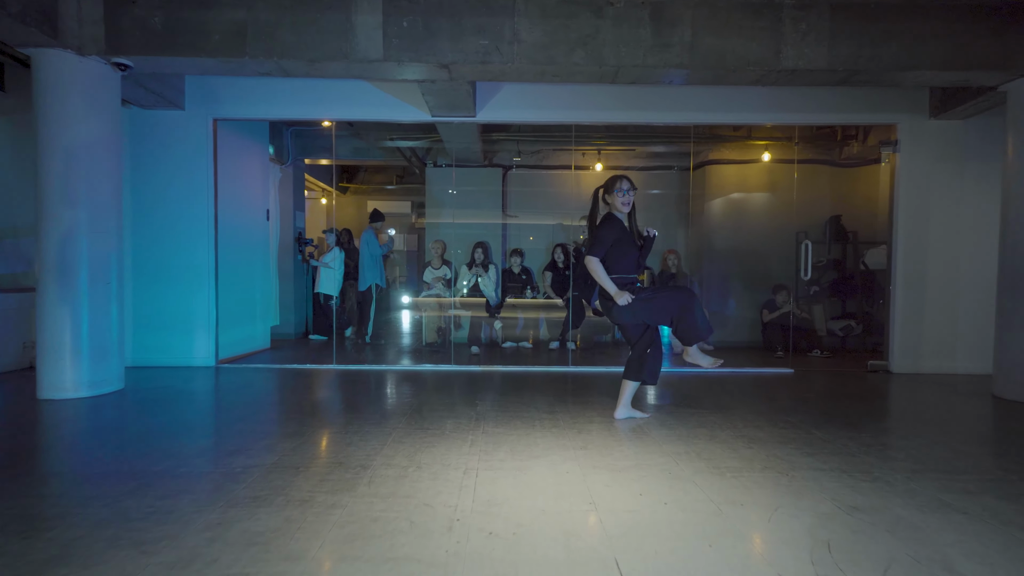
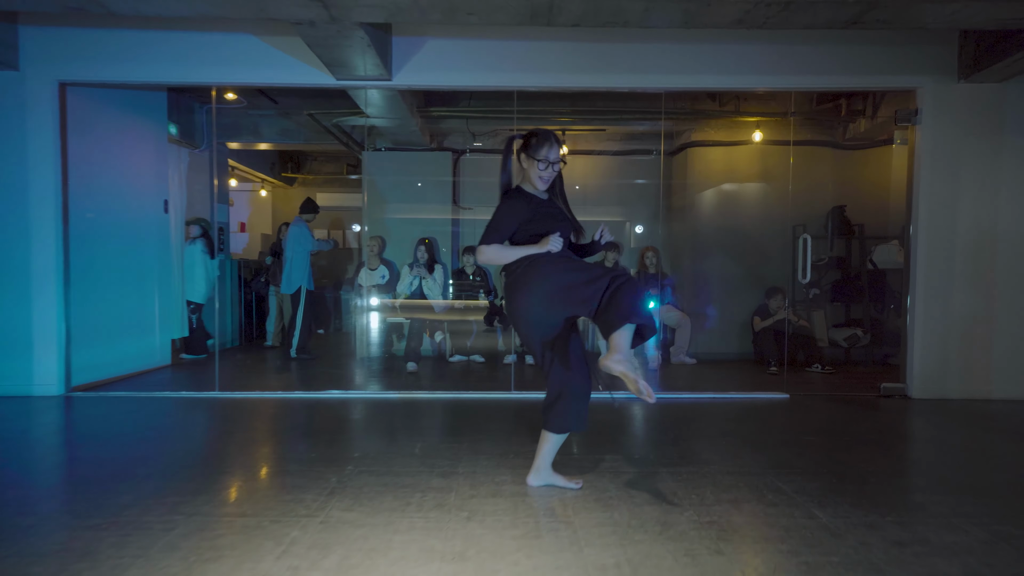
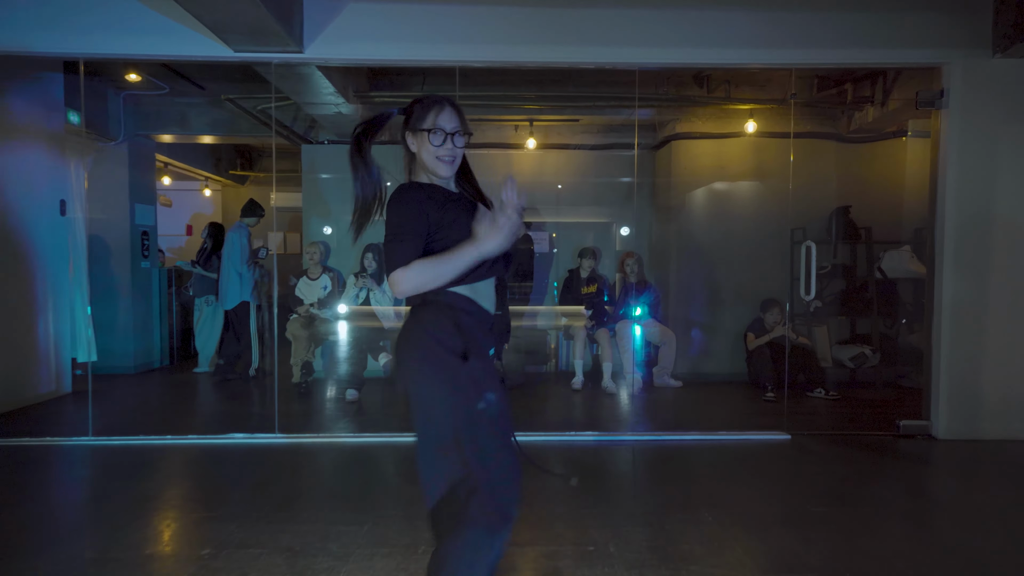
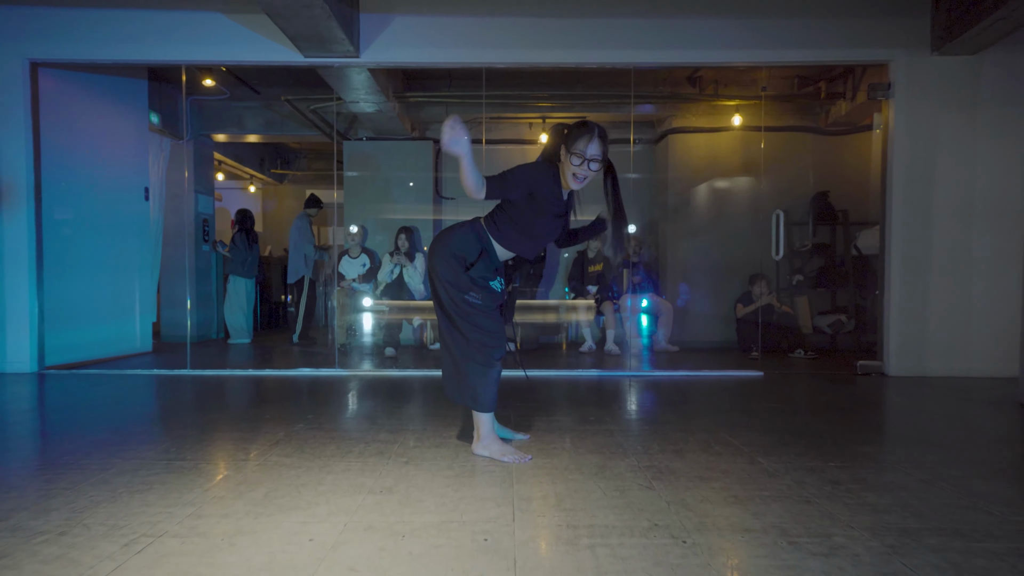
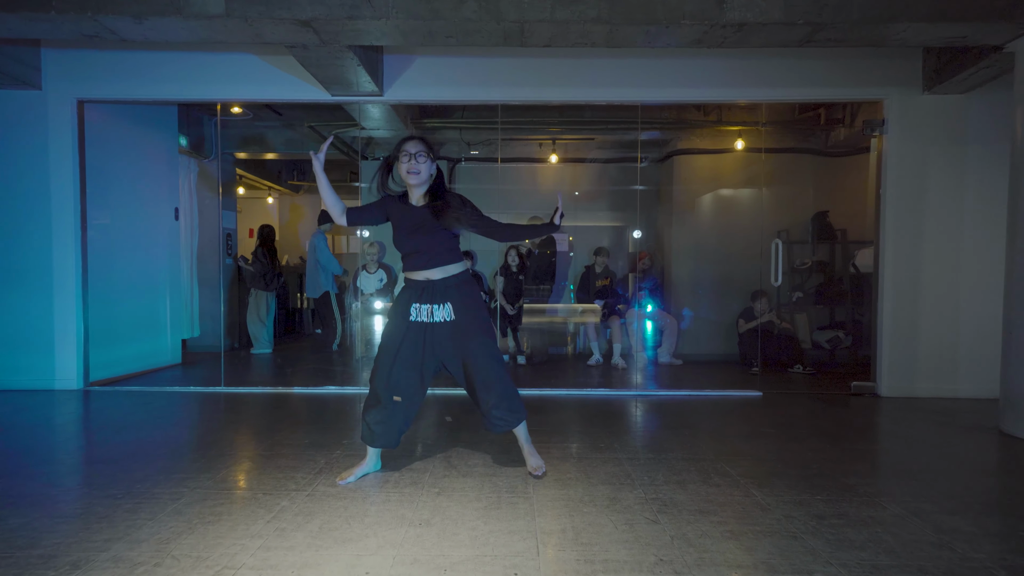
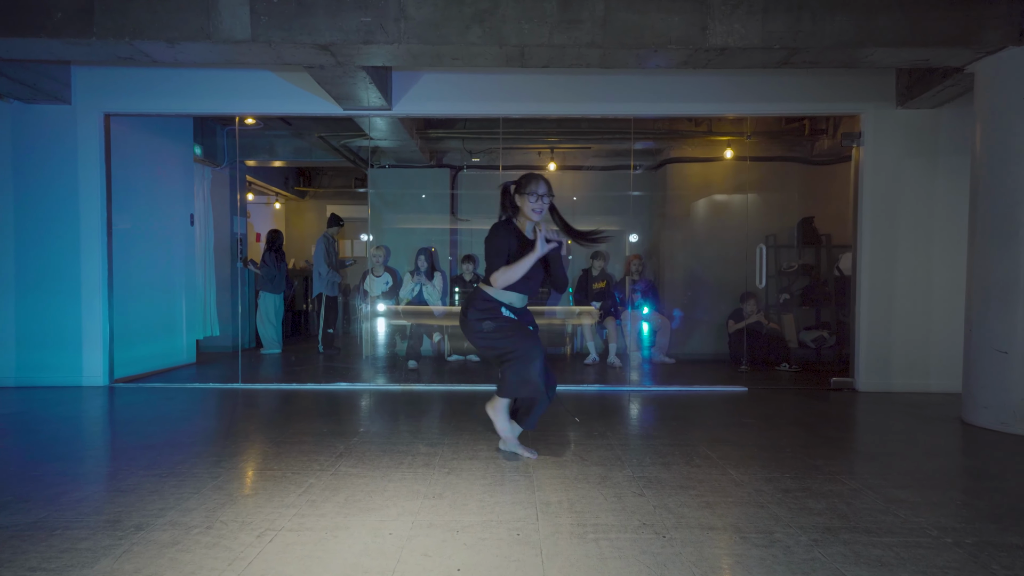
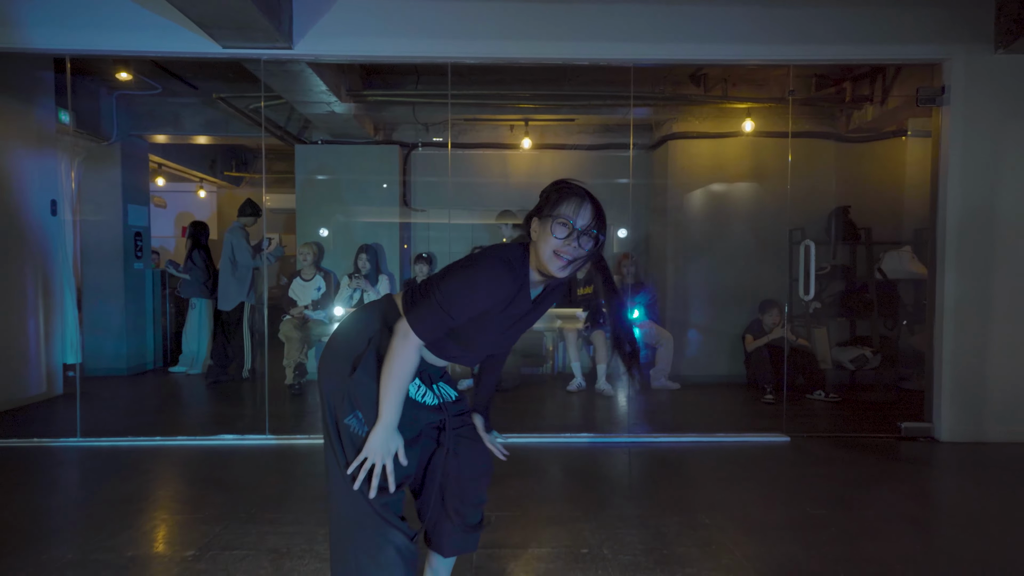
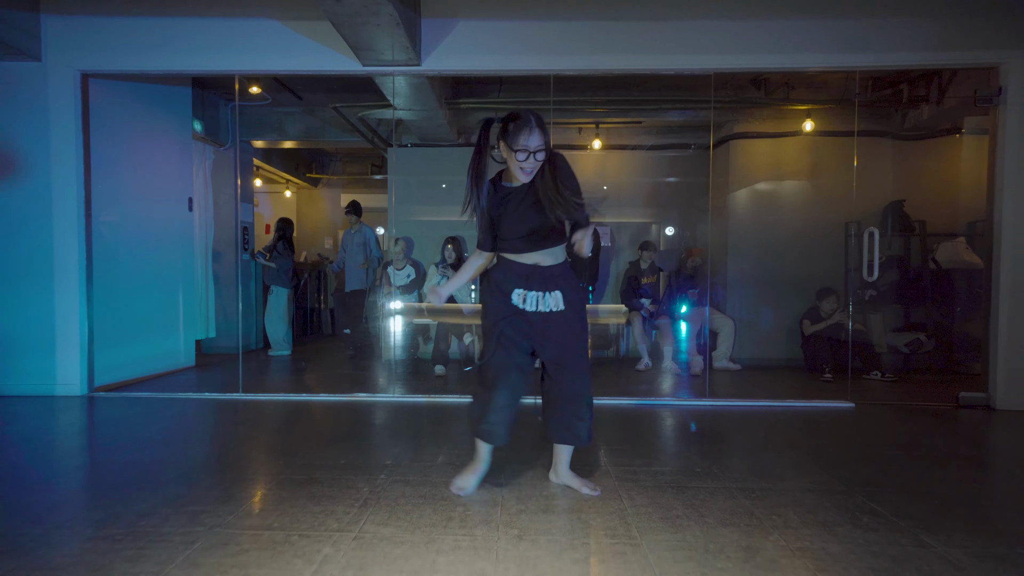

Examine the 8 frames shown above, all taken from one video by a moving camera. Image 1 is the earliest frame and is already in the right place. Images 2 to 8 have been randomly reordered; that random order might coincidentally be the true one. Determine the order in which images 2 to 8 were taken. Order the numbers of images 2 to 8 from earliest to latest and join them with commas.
2, 3, 7, 4, 6, 5, 8
